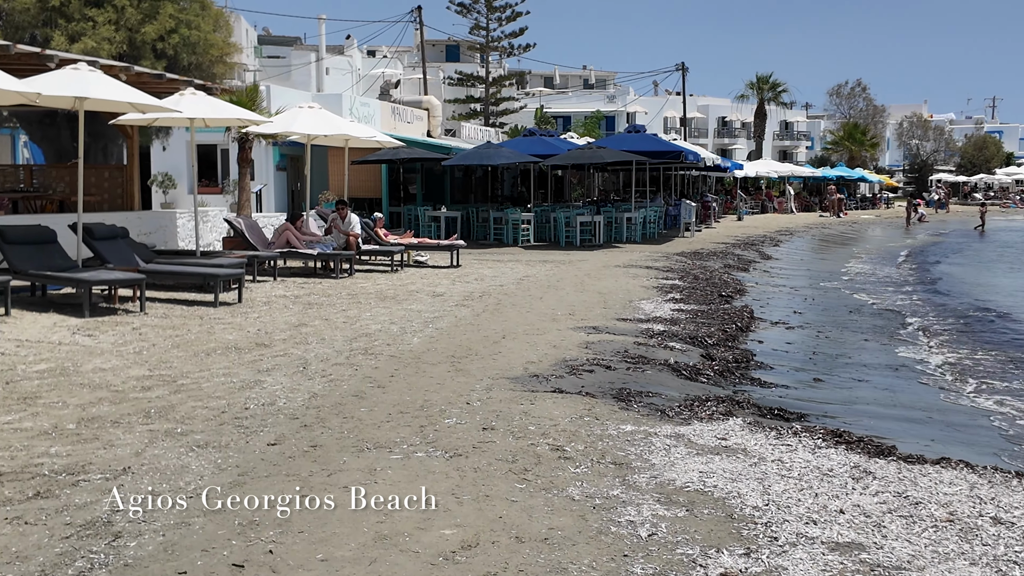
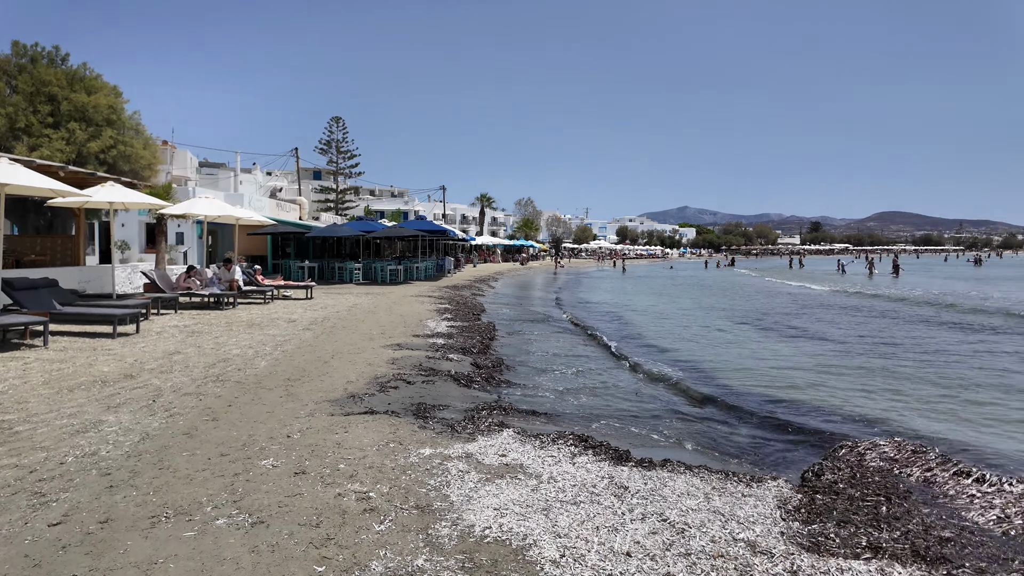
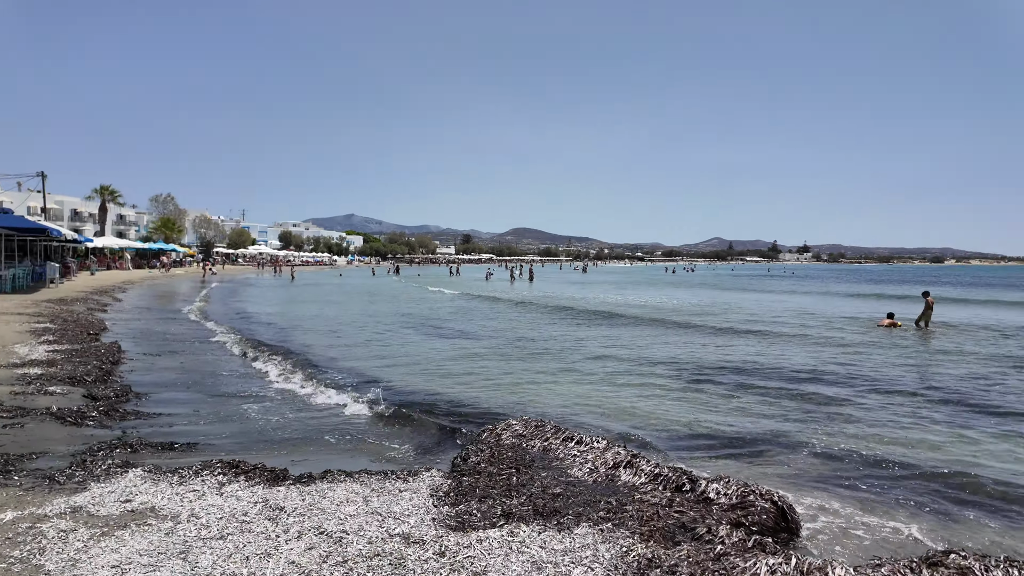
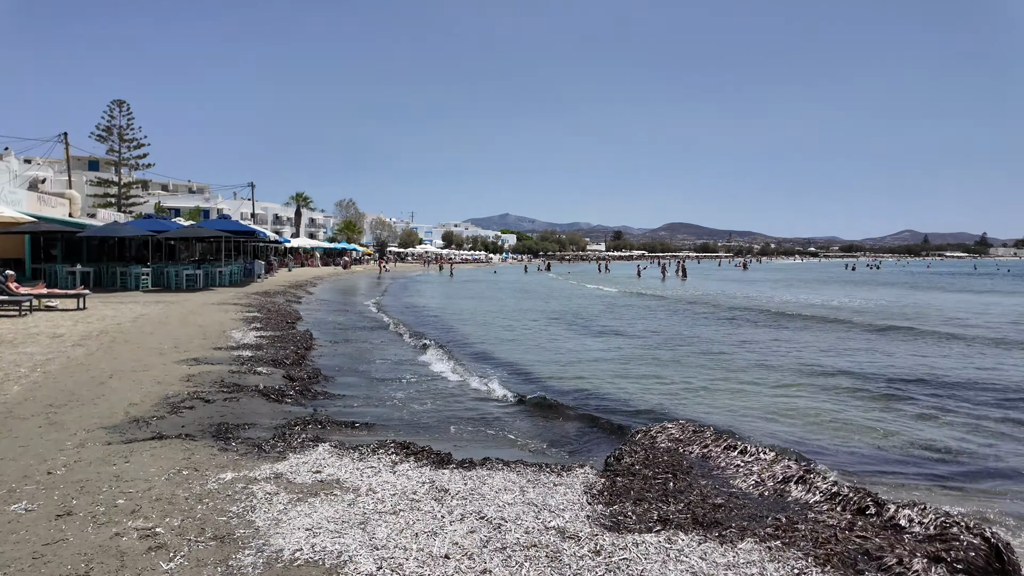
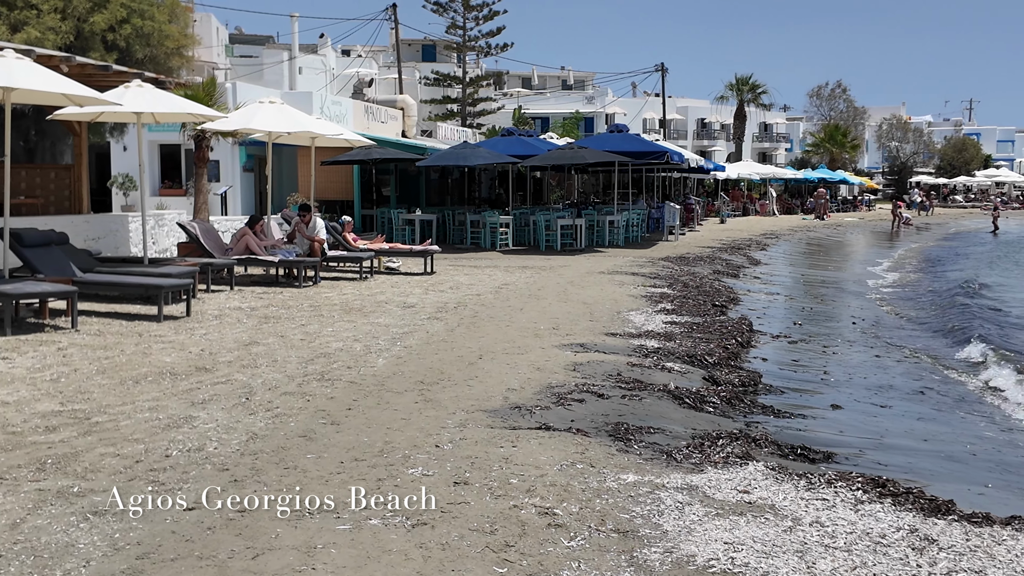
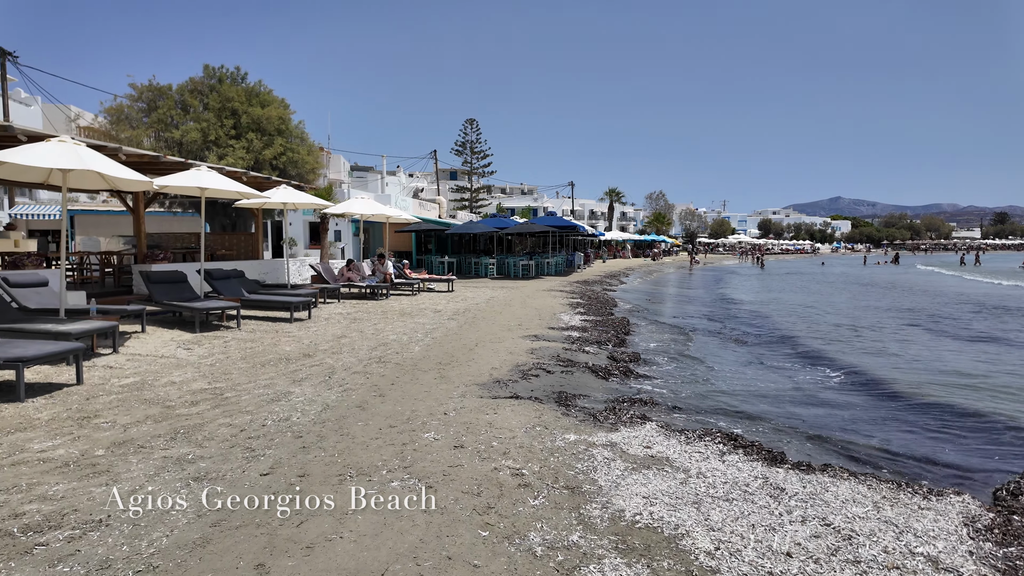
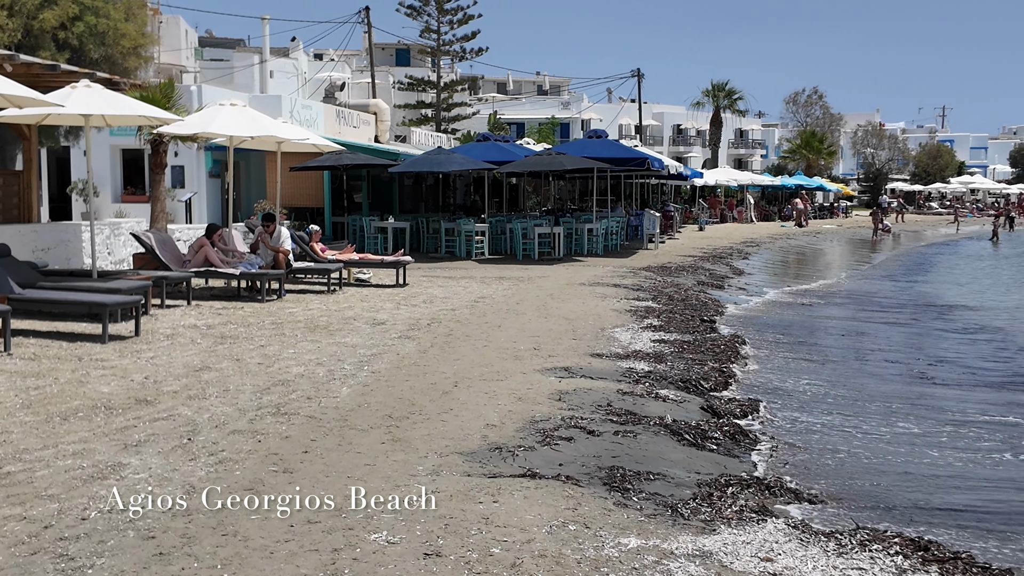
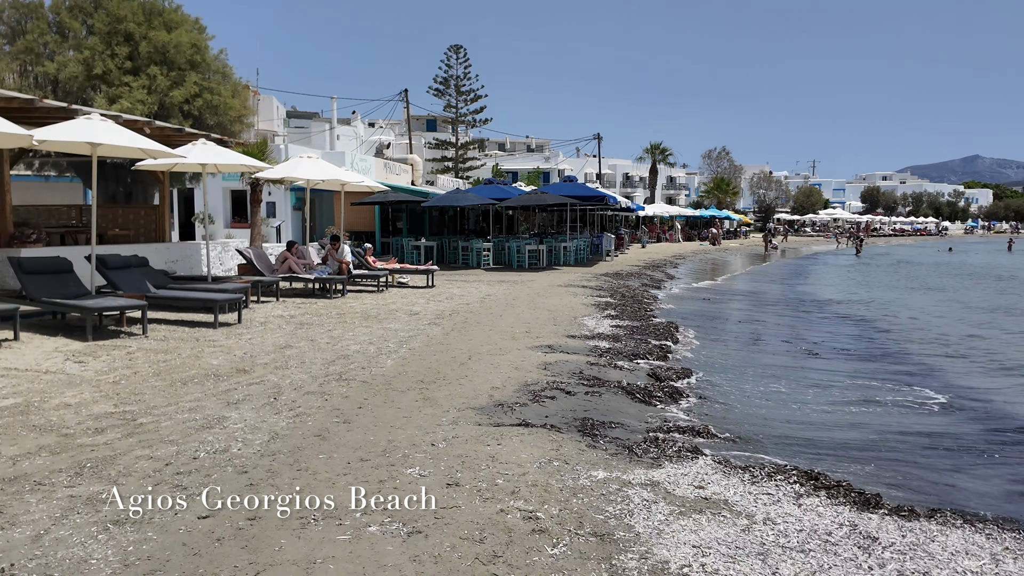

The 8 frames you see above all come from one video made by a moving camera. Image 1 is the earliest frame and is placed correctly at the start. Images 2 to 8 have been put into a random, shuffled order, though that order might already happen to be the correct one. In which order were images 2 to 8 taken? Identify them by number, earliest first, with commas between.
5, 7, 8, 6, 2, 4, 3
